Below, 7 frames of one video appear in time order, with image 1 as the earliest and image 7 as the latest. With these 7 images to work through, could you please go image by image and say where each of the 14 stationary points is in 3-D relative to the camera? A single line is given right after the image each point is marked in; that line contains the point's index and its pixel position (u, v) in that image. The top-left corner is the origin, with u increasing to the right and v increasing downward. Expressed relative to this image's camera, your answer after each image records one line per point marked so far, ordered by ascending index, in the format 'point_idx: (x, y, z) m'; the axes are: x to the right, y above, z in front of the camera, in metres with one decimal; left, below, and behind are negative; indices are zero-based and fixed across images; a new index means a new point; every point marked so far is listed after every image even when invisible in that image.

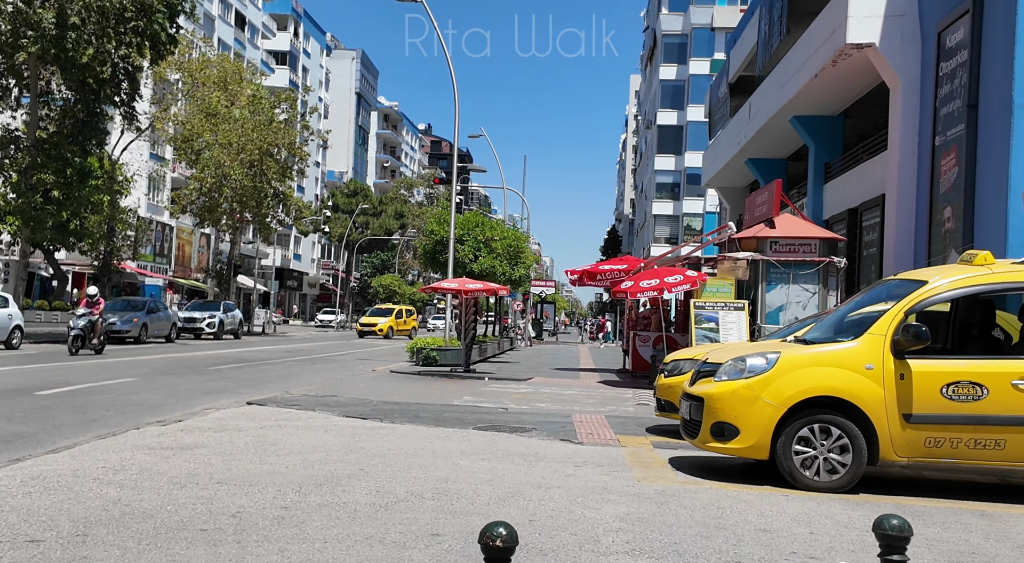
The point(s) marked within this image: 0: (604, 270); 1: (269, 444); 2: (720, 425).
0: (+2.2, +0.3, +19.4) m
1: (-2.2, -1.5, +7.4) m
2: (+1.6, -1.1, +6.3) m
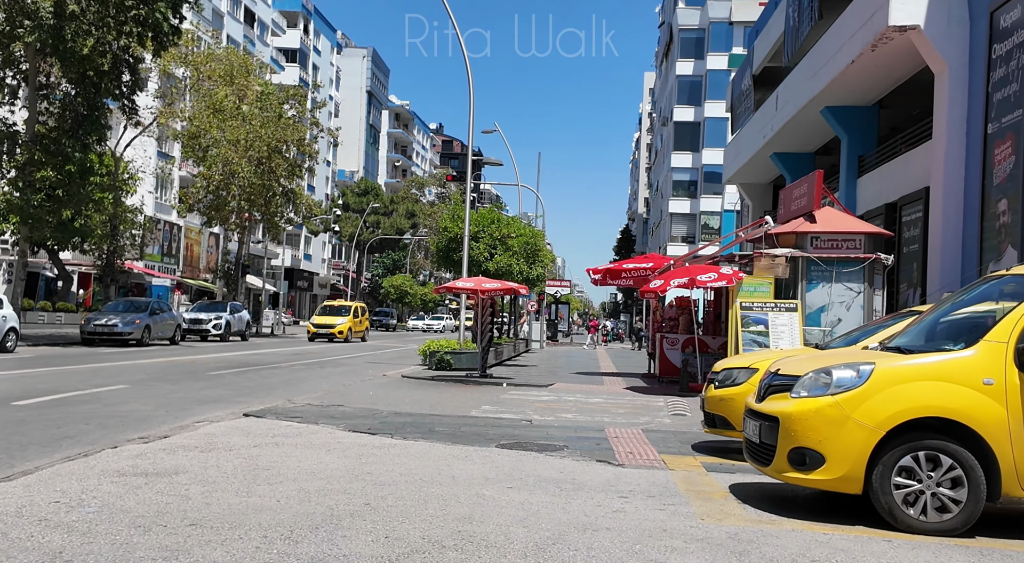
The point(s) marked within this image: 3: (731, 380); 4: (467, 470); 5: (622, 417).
0: (+2.7, +0.3, +18.3) m
1: (-2.0, -1.5, +6.3) m
2: (+1.8, -1.1, +5.2) m
3: (+2.1, -0.9, +7.6) m
4: (-0.4, -1.5, +6.6) m
5: (+1.5, -1.8, +10.8) m
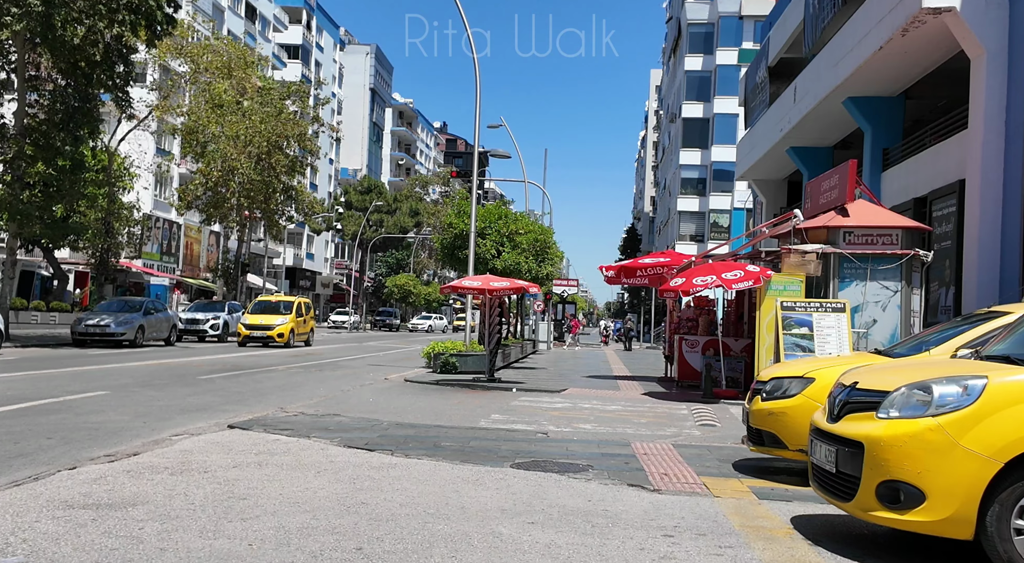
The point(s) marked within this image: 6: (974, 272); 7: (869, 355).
0: (+2.9, +0.4, +17.3) m
1: (-1.8, -1.4, +5.4) m
2: (+2.0, -1.1, +4.2) m
3: (+2.2, -0.9, +6.6) m
4: (-0.2, -1.5, +5.6) m
5: (+1.6, -1.8, +9.9) m
6: (+7.7, +0.1, +14.1) m
7: (+3.0, -0.6, +6.8) m
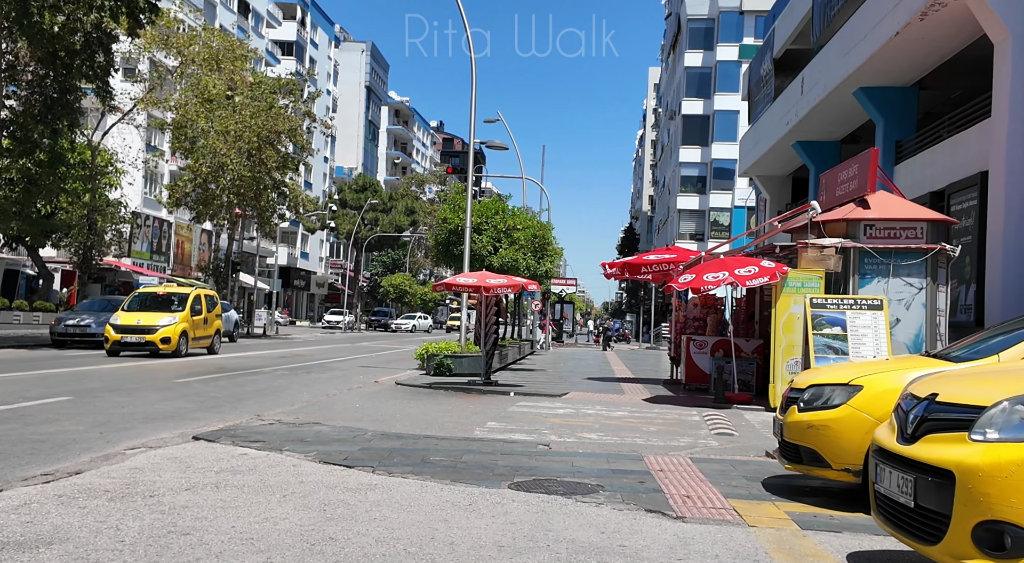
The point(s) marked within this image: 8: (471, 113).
0: (+2.8, +0.4, +16.4) m
1: (-1.8, -1.4, +4.4) m
2: (+2.0, -1.0, +3.3) m
3: (+2.2, -0.8, +5.7) m
4: (-0.2, -1.5, +4.7) m
5: (+1.6, -1.7, +9.0) m
6: (+7.6, +0.2, +13.3) m
7: (+3.0, -0.6, +5.9) m
8: (-1.0, +4.1, +19.8) m
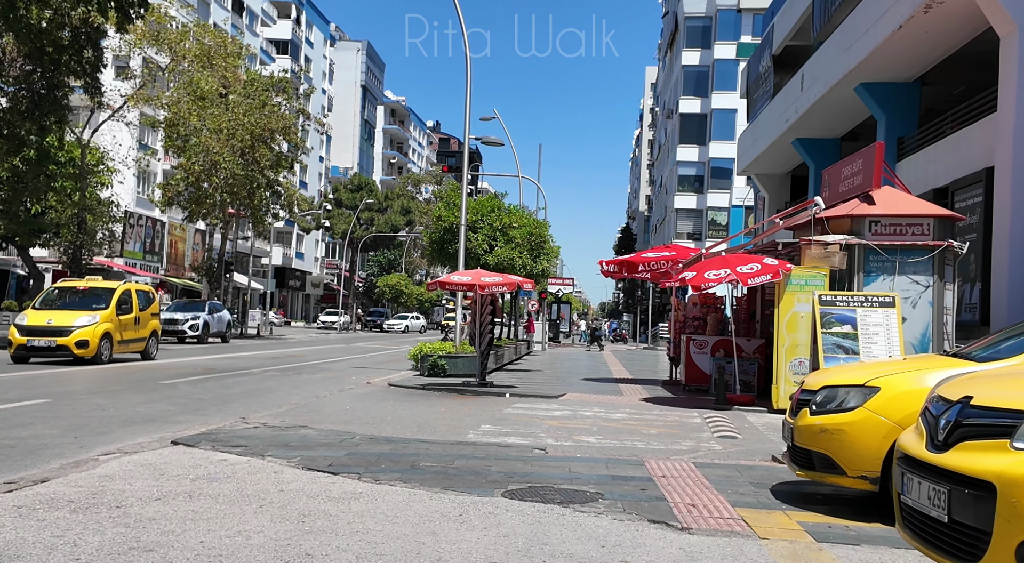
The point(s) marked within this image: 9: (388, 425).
0: (+2.7, +0.4, +16.1) m
1: (-1.9, -1.3, +4.1) m
2: (+1.9, -1.0, +3.0) m
3: (+2.1, -0.8, +5.4) m
4: (-0.3, -1.4, +4.4) m
5: (+1.6, -1.7, +8.6) m
6: (+7.6, +0.2, +12.9) m
7: (+2.9, -0.5, +5.5) m
8: (-1.1, +4.1, +19.5) m
9: (-1.4, -1.6, +9.0) m
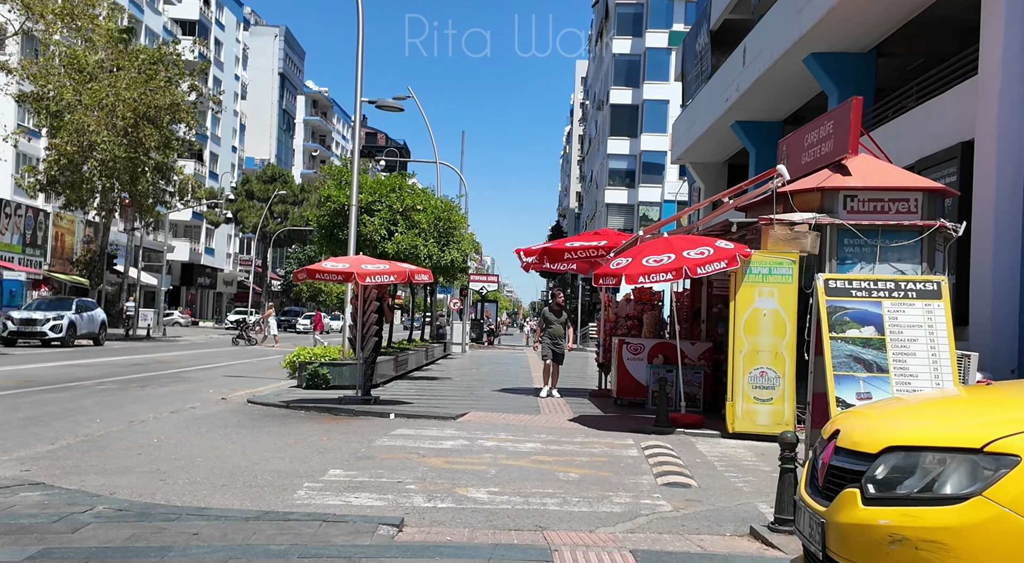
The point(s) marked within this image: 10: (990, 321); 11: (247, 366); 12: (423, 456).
0: (+1.0, +0.6, +13.4) m
1: (-2.5, -1.2, +1.1) m
2: (+1.4, -0.8, +0.3) m
3: (+1.3, -0.7, +2.7) m
4: (-1.0, -1.3, +1.5) m
5: (+0.5, -1.6, +5.9) m
6: (+6.1, +0.4, +10.7) m
7: (+2.1, -0.4, +2.9) m
8: (-3.1, +4.3, +16.5) m
9: (-2.5, -1.5, +6.1) m
10: (+6.0, -0.5, +10.3) m
11: (-6.5, -2.1, +20.0) m
12: (-0.8, -1.6, +7.6) m
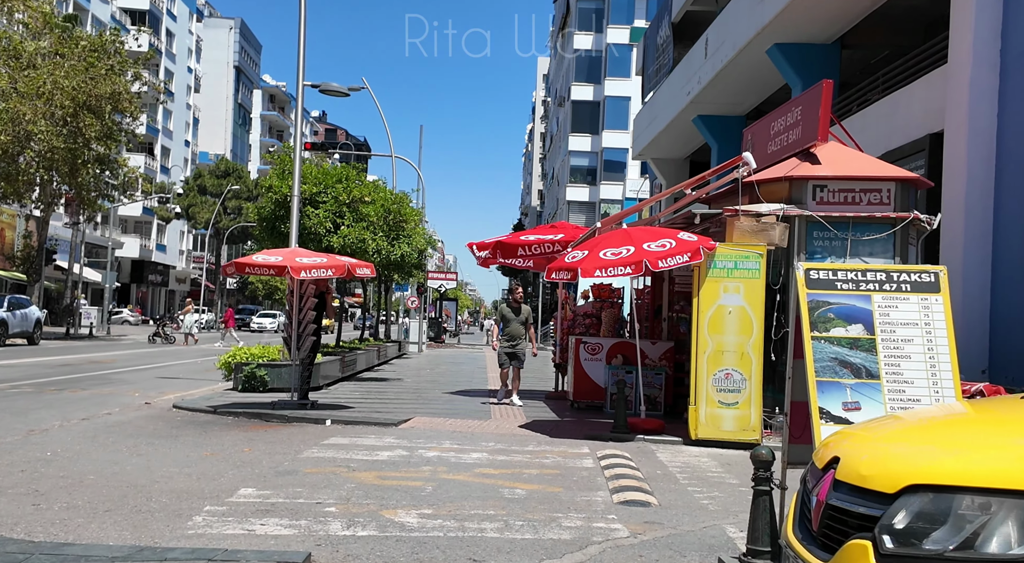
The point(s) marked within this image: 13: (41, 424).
0: (+0.3, +0.6, +12.7) m
1: (-2.7, -1.1, +0.2) m
2: (+1.2, -0.8, -0.4) m
3: (+1.1, -0.6, +2.0) m
4: (-1.2, -1.2, +0.7) m
5: (+0.1, -1.5, +5.1) m
6: (+5.5, +0.4, +10.2) m
7: (+1.8, -0.3, +2.3) m
8: (-3.9, +4.4, +15.5) m
9: (-2.9, -1.4, +5.2) m
10: (+5.4, -0.5, +9.8) m
11: (-7.6, -2.0, +18.9) m
12: (-1.3, -1.6, +6.8) m
13: (-5.2, -1.6, +9.0) m
